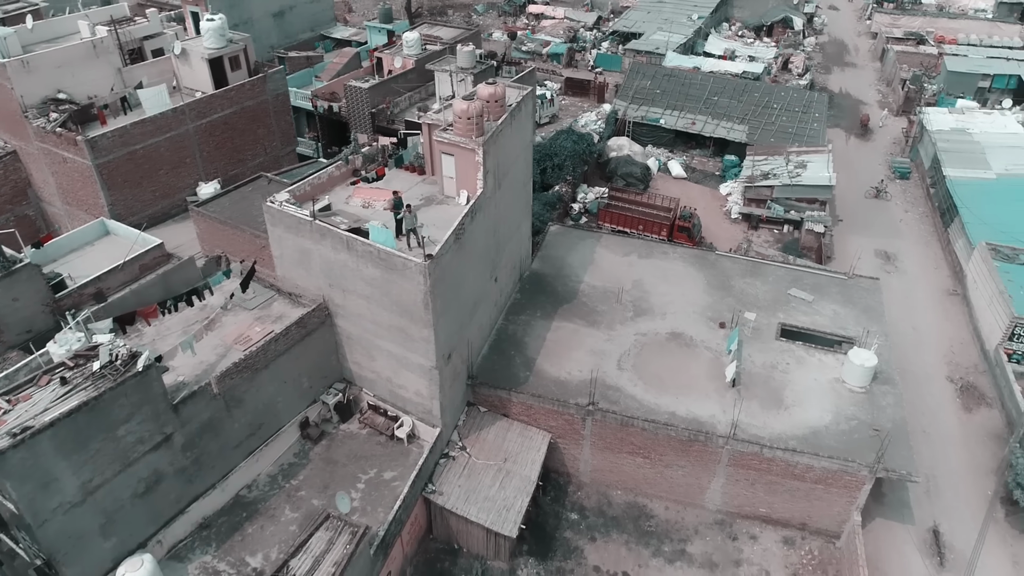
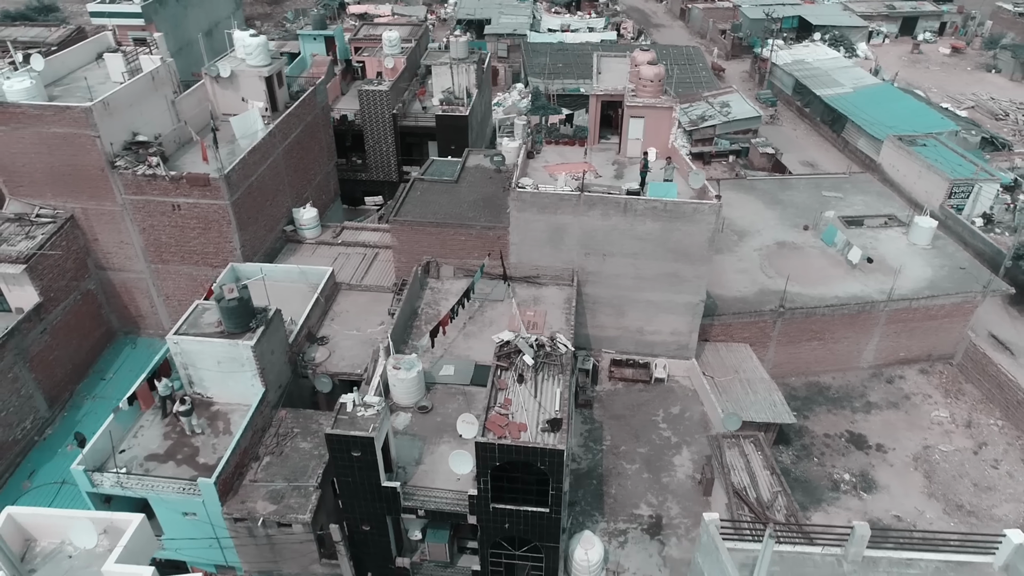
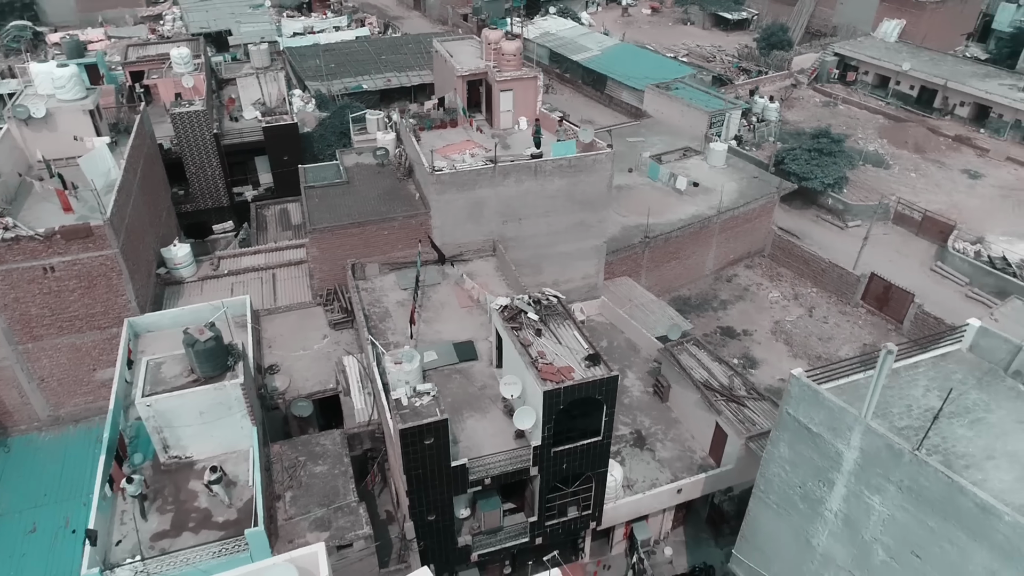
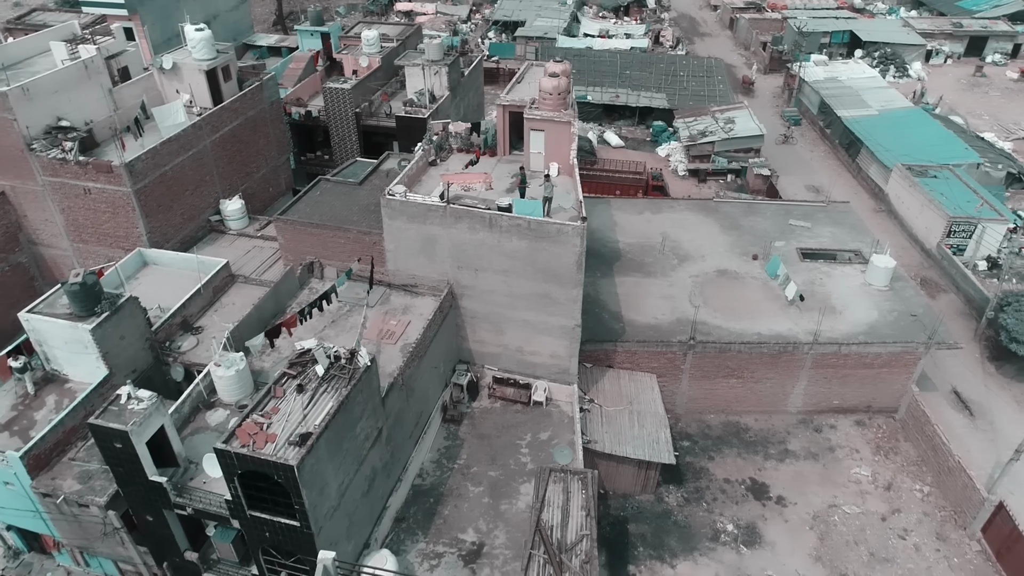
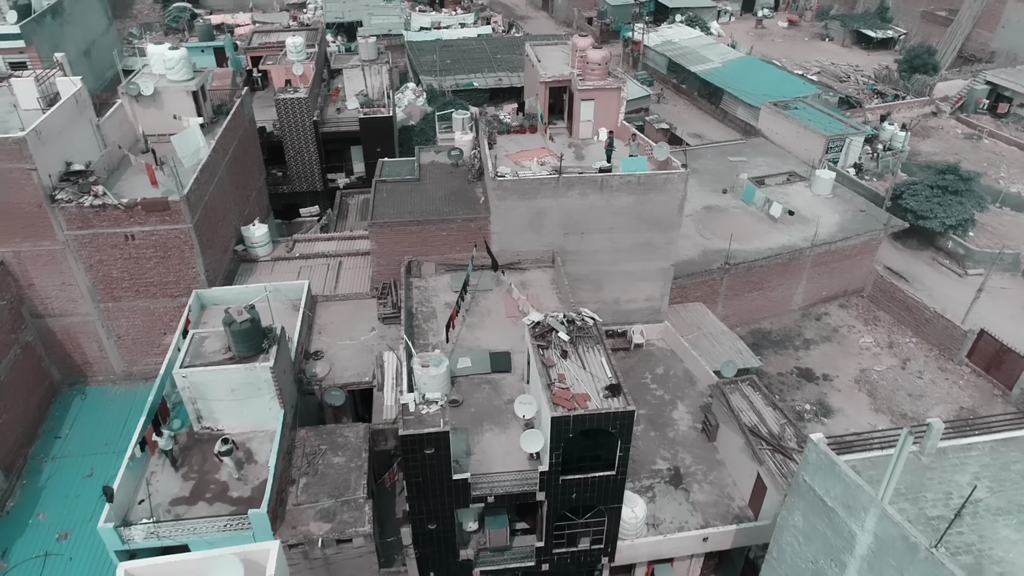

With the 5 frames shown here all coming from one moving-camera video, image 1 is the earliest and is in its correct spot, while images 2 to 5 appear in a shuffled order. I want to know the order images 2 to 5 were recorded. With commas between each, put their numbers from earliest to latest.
4, 2, 5, 3
